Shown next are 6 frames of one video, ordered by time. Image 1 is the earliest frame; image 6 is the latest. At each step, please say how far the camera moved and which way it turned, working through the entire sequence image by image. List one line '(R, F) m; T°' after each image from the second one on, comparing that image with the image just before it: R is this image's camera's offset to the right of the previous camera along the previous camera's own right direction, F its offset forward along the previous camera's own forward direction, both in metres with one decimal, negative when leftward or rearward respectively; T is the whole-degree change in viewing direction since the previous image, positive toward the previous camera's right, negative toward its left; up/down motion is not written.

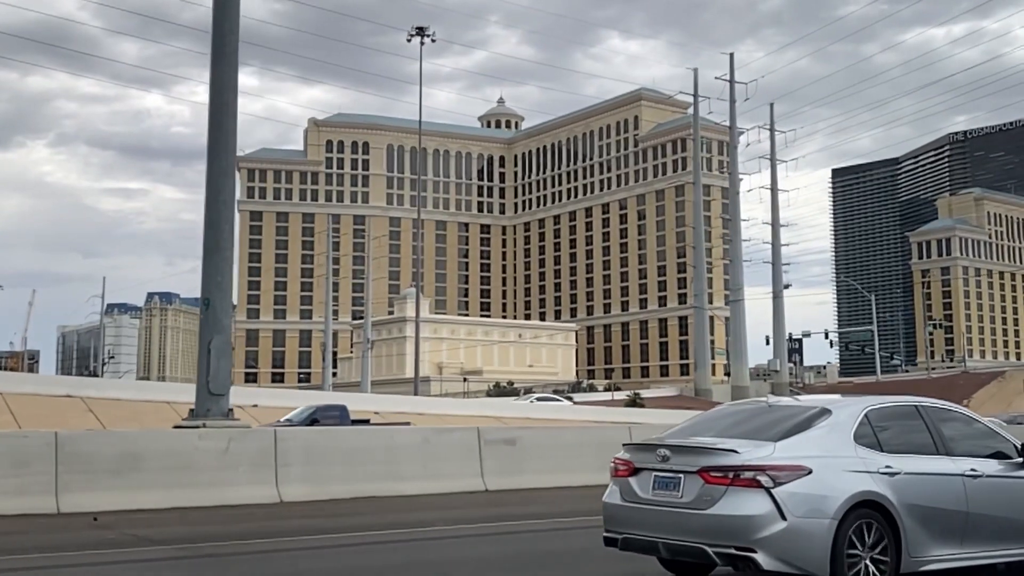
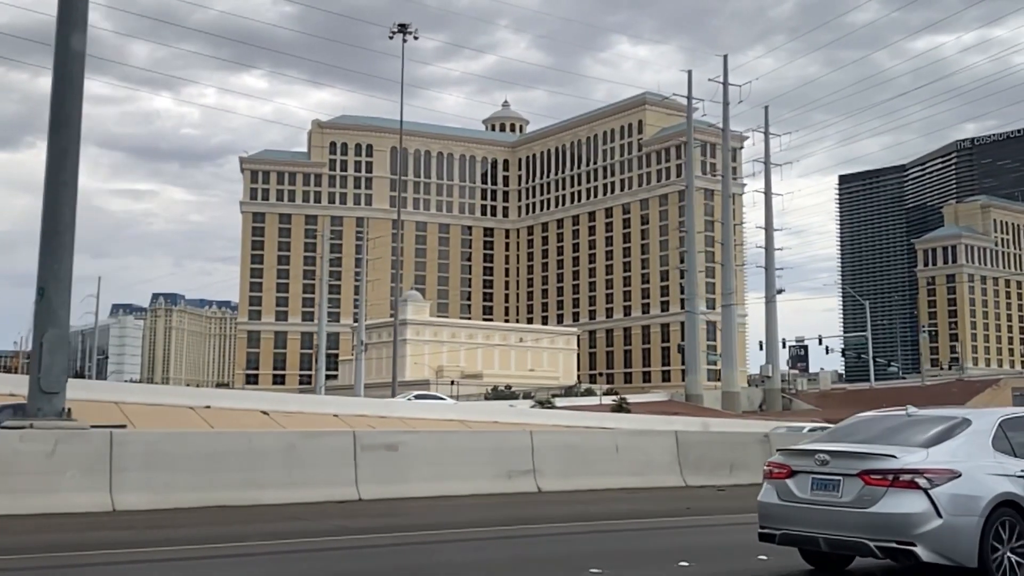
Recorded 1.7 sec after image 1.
(+0.2, +0.1) m; 0°
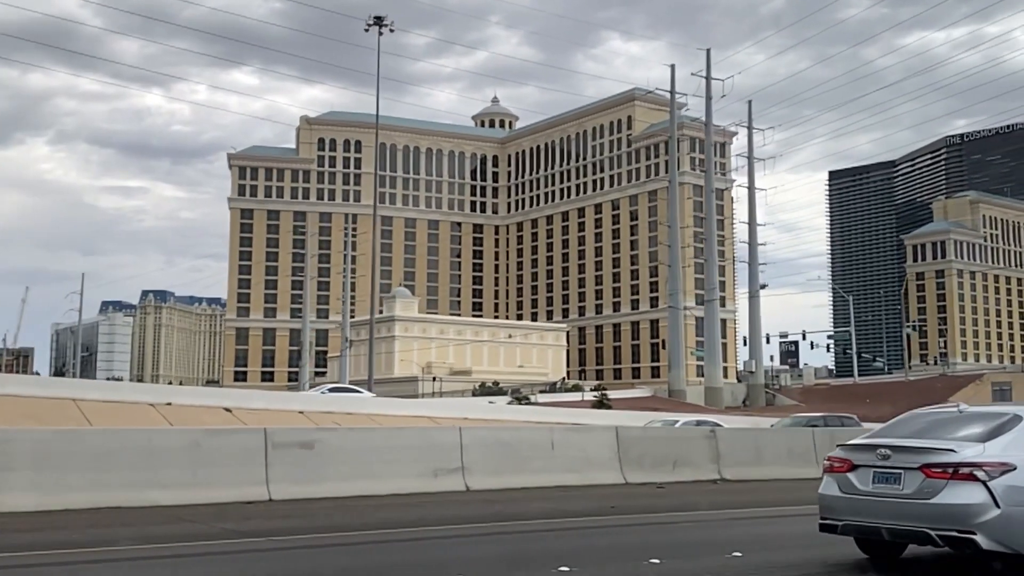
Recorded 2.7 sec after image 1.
(+0.3, +0.2) m; 0°
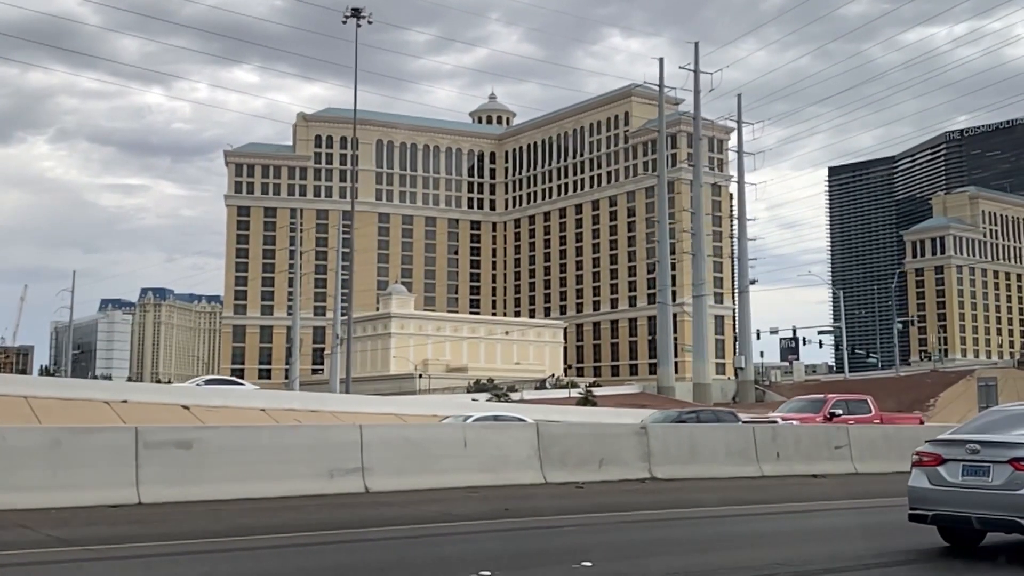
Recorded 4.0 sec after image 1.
(+0.4, +0.3) m; 0°
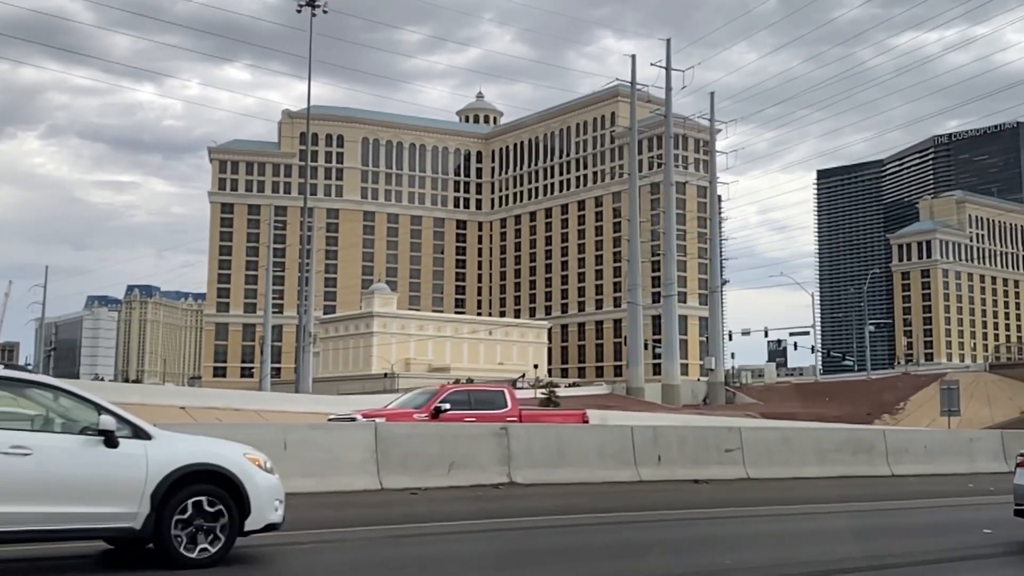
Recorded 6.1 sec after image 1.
(+0.7, +0.5) m; 0°
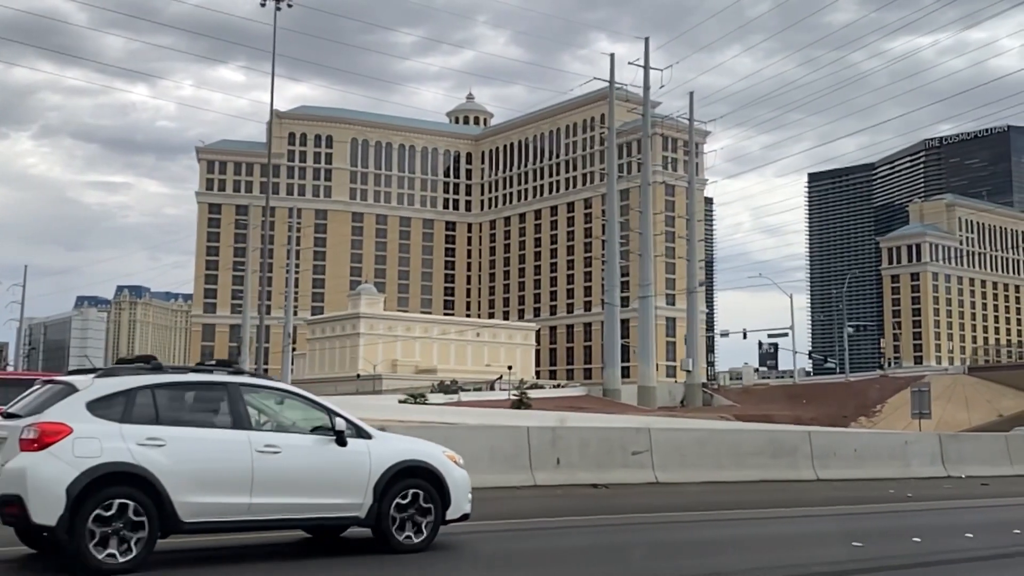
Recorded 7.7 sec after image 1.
(+0.5, +0.3) m; 0°
